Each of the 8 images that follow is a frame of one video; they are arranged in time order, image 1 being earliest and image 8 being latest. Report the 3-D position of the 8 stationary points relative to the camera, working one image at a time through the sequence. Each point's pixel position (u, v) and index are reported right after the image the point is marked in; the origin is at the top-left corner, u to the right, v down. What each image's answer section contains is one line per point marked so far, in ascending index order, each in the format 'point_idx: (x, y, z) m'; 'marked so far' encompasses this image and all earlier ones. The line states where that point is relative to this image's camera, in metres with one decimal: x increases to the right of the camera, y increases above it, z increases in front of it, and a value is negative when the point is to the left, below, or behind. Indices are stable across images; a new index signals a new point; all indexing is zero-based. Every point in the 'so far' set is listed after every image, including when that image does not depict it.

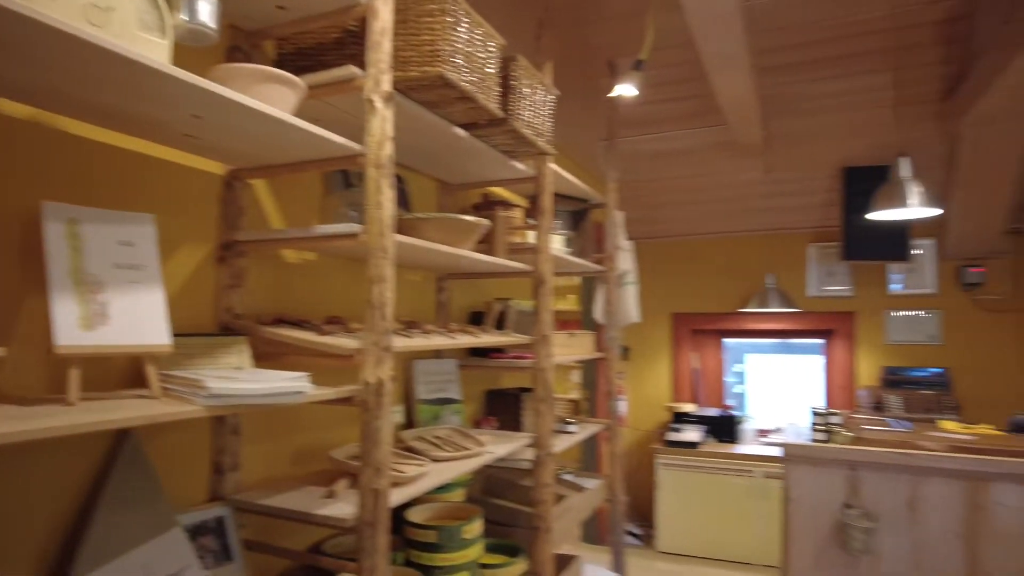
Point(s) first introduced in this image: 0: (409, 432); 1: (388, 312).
0: (-0.4, -0.5, +2.4) m
1: (-0.3, -0.1, +1.6) m
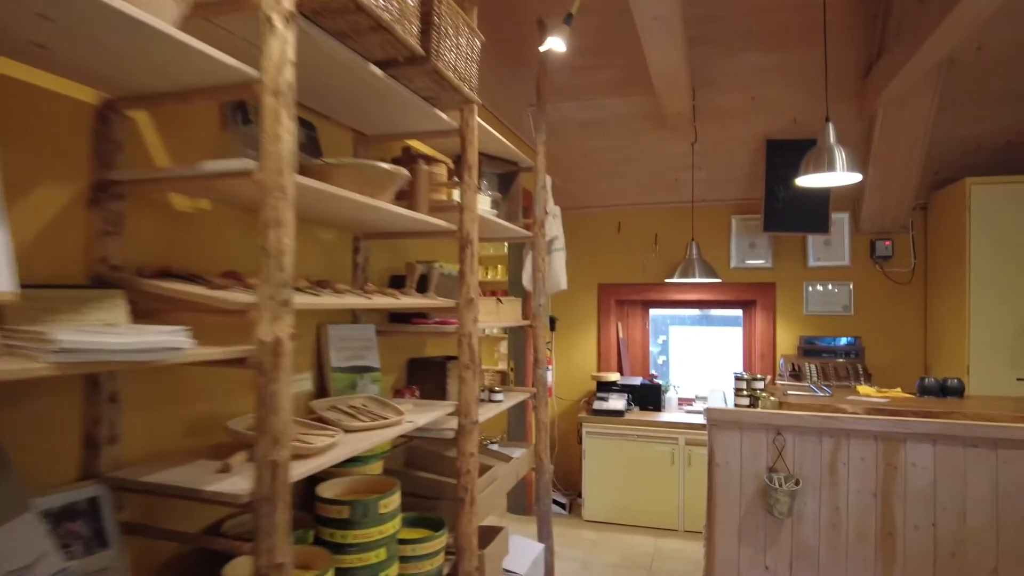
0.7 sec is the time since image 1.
0: (-0.7, -0.4, +2.2) m
1: (-0.5, +0.1, +1.4) m
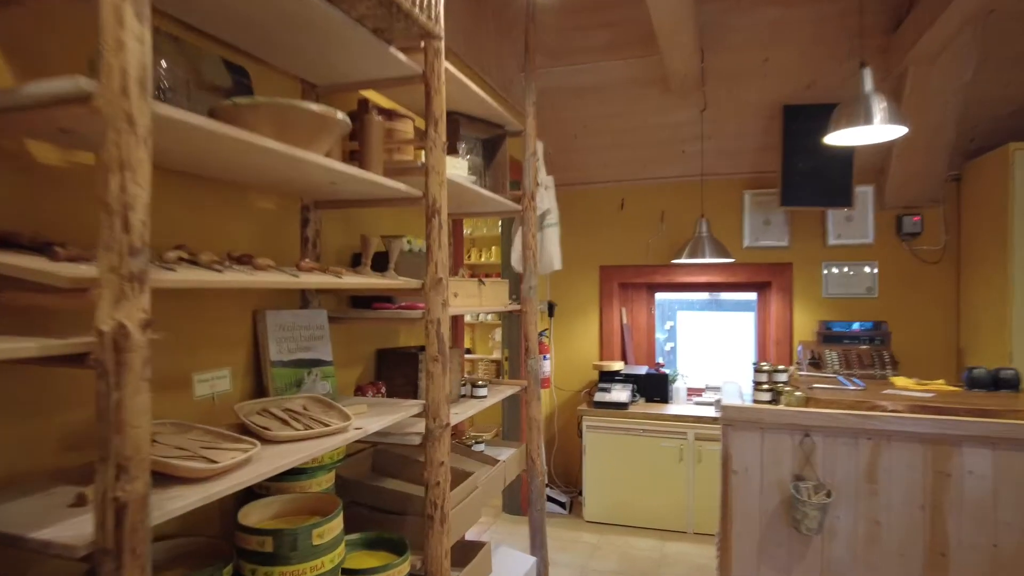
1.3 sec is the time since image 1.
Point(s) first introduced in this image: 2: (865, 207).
0: (-0.7, -0.3, +1.8) m
1: (-0.6, +0.1, +1.0) m
2: (+2.8, +0.6, +5.1) m
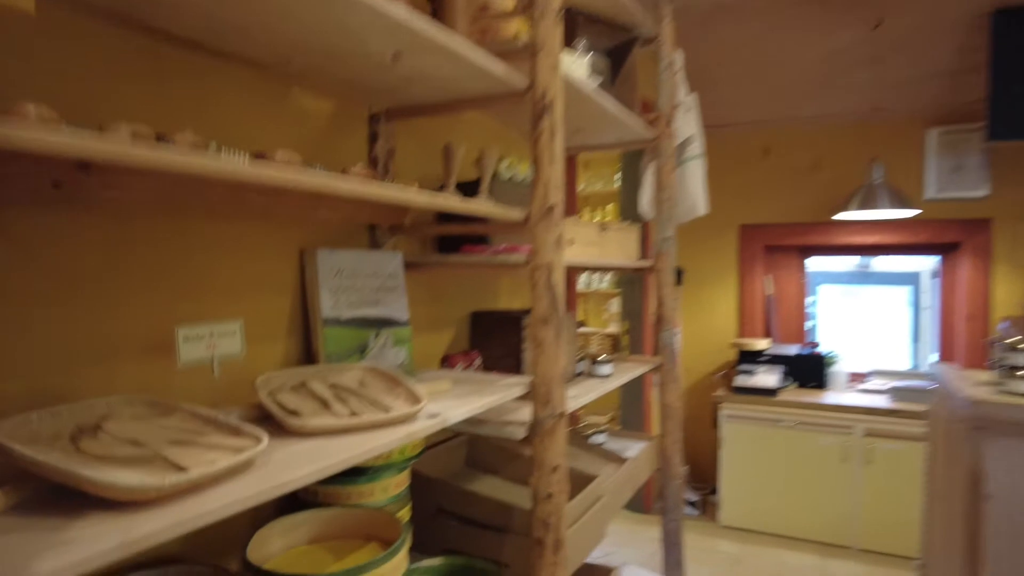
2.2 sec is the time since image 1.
0: (-0.5, -0.2, +1.3) m
1: (-0.4, +0.2, +0.5) m
2: (+3.5, +0.9, +3.9) m
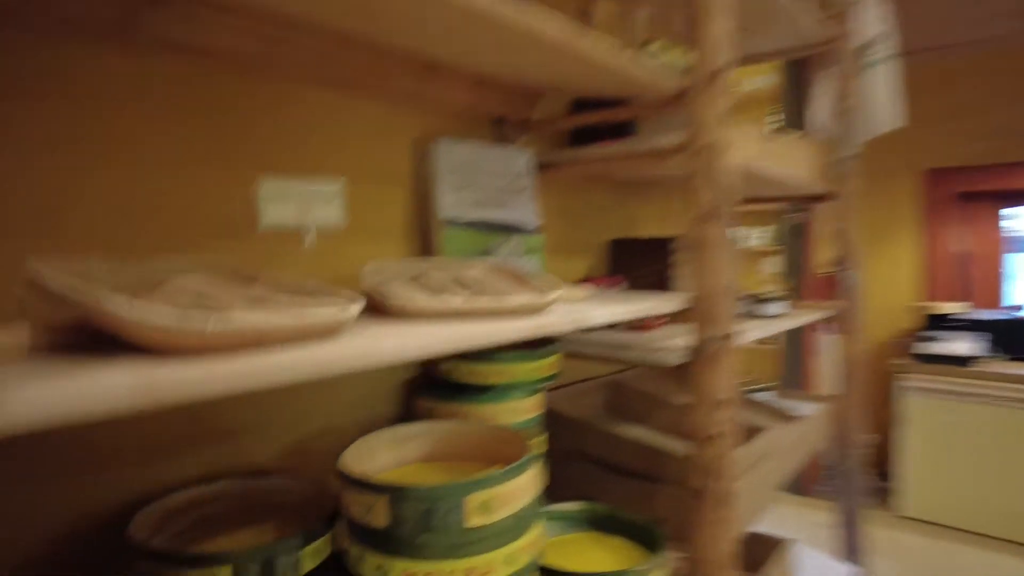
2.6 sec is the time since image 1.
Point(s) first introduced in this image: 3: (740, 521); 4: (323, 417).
0: (-0.2, 0.0, +1.1) m
1: (-0.4, +0.4, +0.3) m
2: (+4.2, +1.1, +2.8) m
3: (+0.5, -0.5, +1.3) m
4: (-0.3, -0.2, +1.2) m
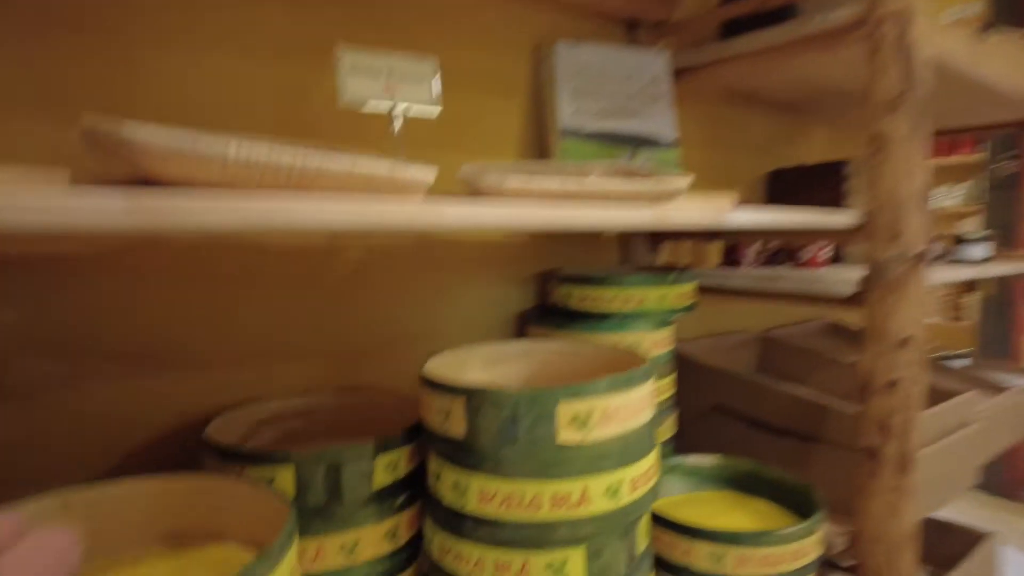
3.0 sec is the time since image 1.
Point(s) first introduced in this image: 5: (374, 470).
0: (0.0, +0.2, +1.0) m
1: (-0.4, +0.5, +0.2) m
2: (+4.7, +1.2, +1.6) m
3: (+0.7, -0.3, +1.1) m
4: (-0.1, -0.1, +1.1) m
5: (-0.1, -0.2, +0.7) m
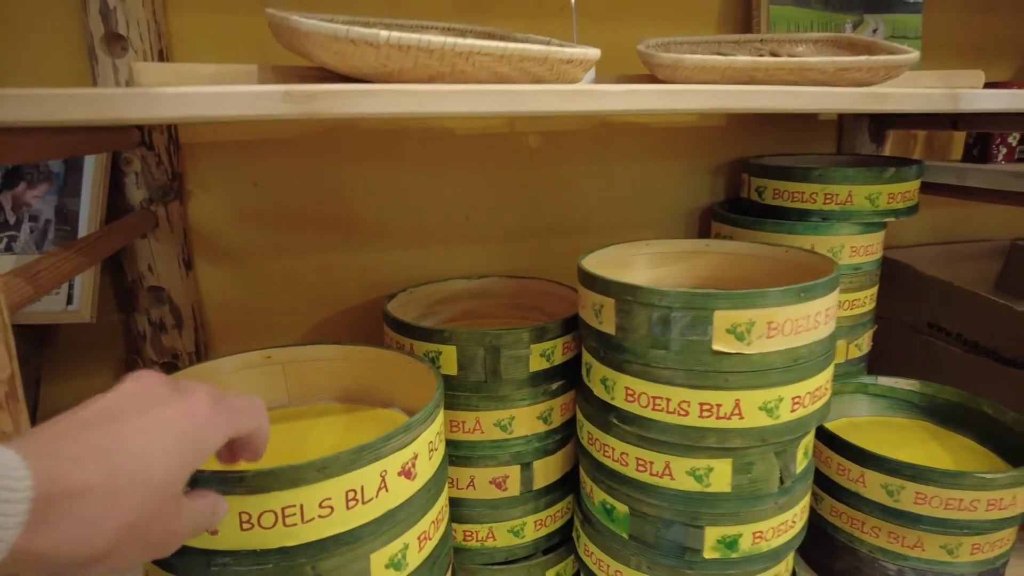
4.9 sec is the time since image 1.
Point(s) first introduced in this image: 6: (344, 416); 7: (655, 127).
0: (+0.2, +0.3, +0.9) m
1: (-0.3, +0.6, +0.2) m
2: (+4.9, +1.0, -0.1) m
3: (+0.9, -0.2, +0.9) m
4: (+0.1, +0.1, +1.1) m
5: (0.0, -0.1, +0.7) m
6: (-0.2, -0.1, +0.7) m
7: (+0.2, +0.3, +1.1) m
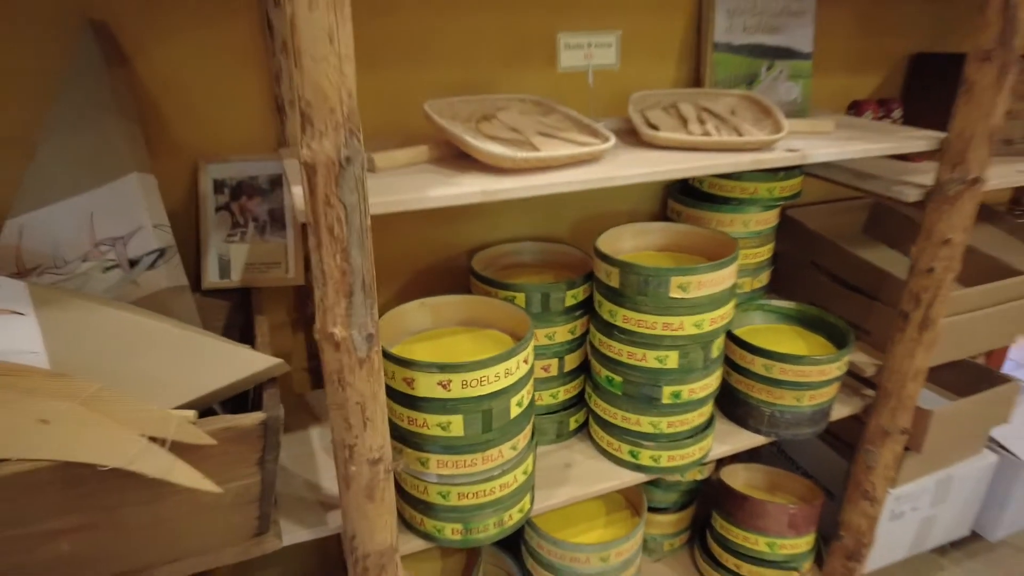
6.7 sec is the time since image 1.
0: (+0.3, +0.4, +1.3) m
1: (-0.2, +0.6, +0.6) m
2: (+5.0, +1.1, +0.6) m
3: (+1.0, -0.1, +1.5) m
4: (+0.2, +0.2, +1.6) m
5: (+0.1, 0.0, +1.3) m
6: (-0.1, -0.1, +1.2) m
7: (+0.3, +0.4, +1.6) m
